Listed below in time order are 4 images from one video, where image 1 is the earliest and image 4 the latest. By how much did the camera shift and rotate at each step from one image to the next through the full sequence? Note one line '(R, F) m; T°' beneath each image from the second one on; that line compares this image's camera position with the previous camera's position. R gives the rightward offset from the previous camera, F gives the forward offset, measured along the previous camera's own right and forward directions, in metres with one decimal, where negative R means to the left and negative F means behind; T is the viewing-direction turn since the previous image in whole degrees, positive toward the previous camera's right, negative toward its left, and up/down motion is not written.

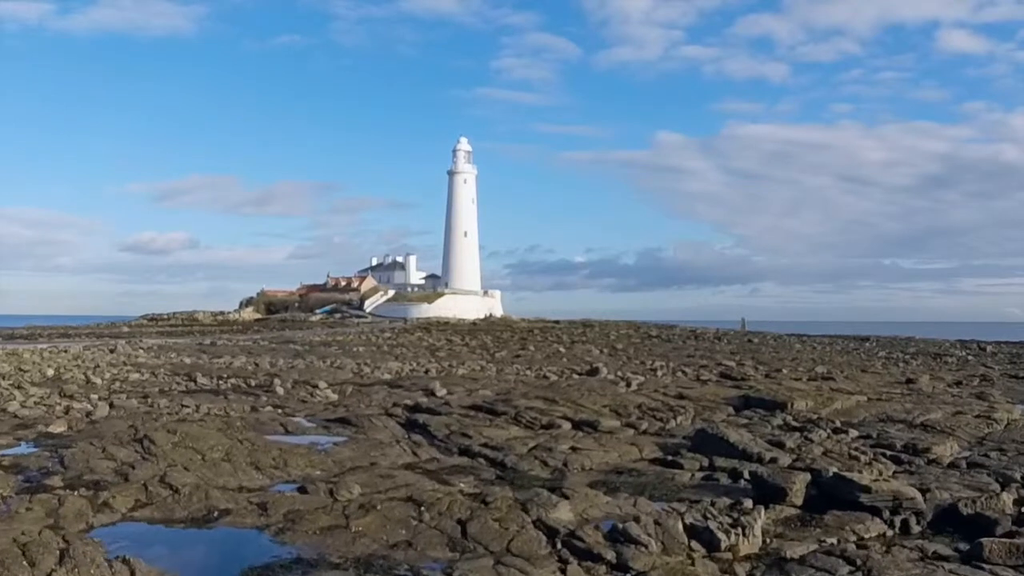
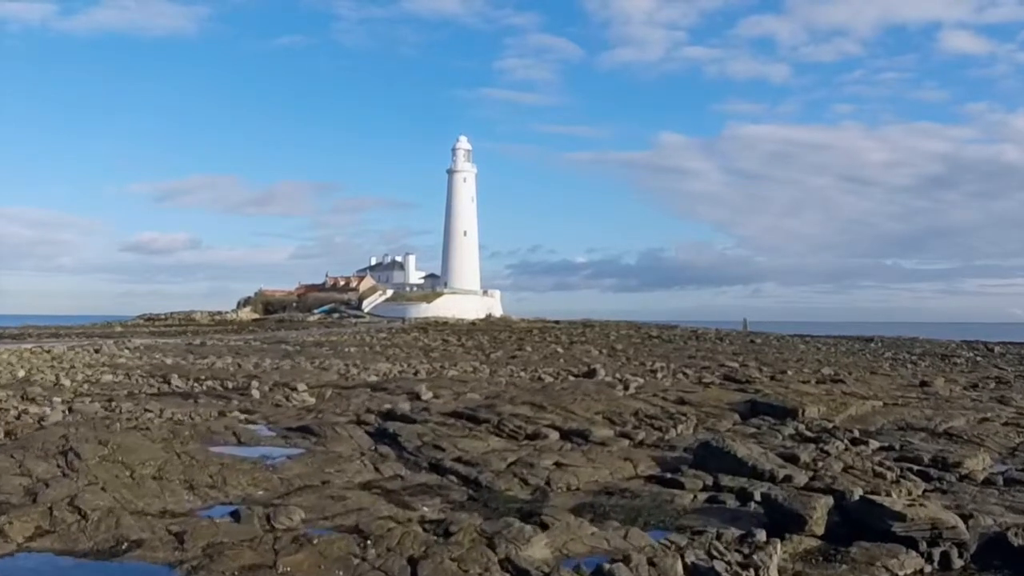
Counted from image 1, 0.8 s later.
(+0.3, +1.5) m; 0°
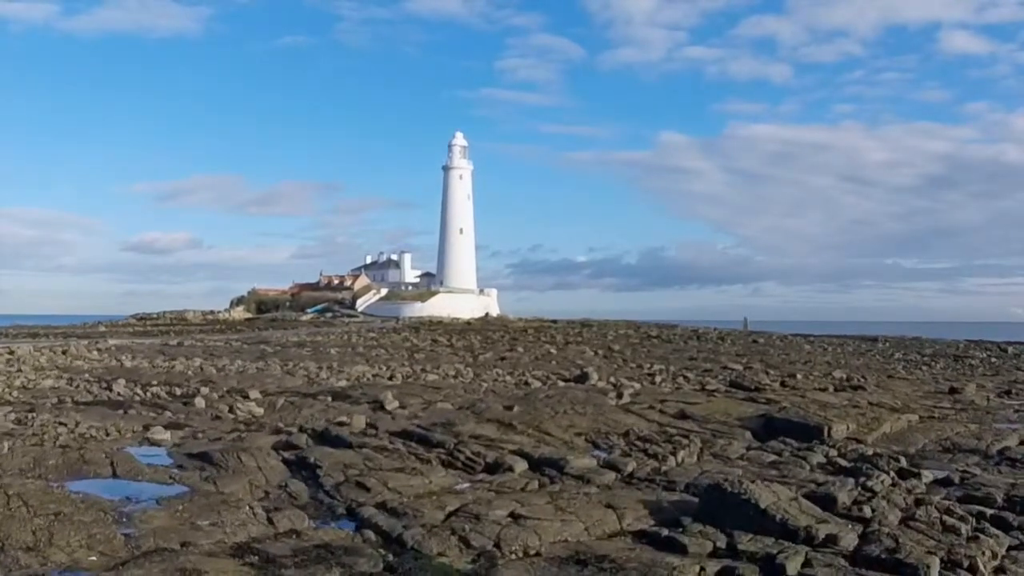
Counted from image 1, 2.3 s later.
(+0.5, +2.7) m; 0°
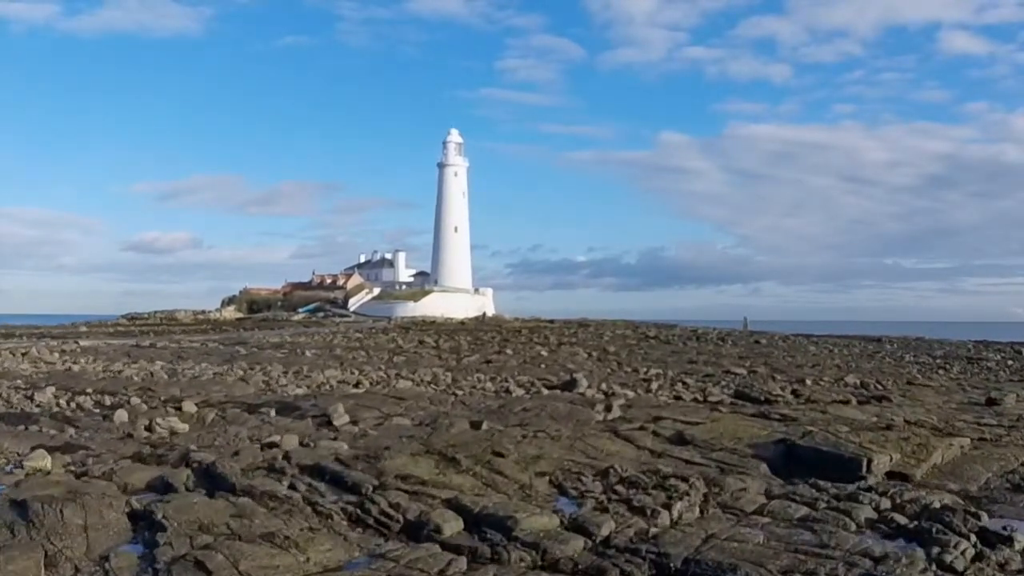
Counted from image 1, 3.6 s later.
(+0.5, +2.8) m; 0°
